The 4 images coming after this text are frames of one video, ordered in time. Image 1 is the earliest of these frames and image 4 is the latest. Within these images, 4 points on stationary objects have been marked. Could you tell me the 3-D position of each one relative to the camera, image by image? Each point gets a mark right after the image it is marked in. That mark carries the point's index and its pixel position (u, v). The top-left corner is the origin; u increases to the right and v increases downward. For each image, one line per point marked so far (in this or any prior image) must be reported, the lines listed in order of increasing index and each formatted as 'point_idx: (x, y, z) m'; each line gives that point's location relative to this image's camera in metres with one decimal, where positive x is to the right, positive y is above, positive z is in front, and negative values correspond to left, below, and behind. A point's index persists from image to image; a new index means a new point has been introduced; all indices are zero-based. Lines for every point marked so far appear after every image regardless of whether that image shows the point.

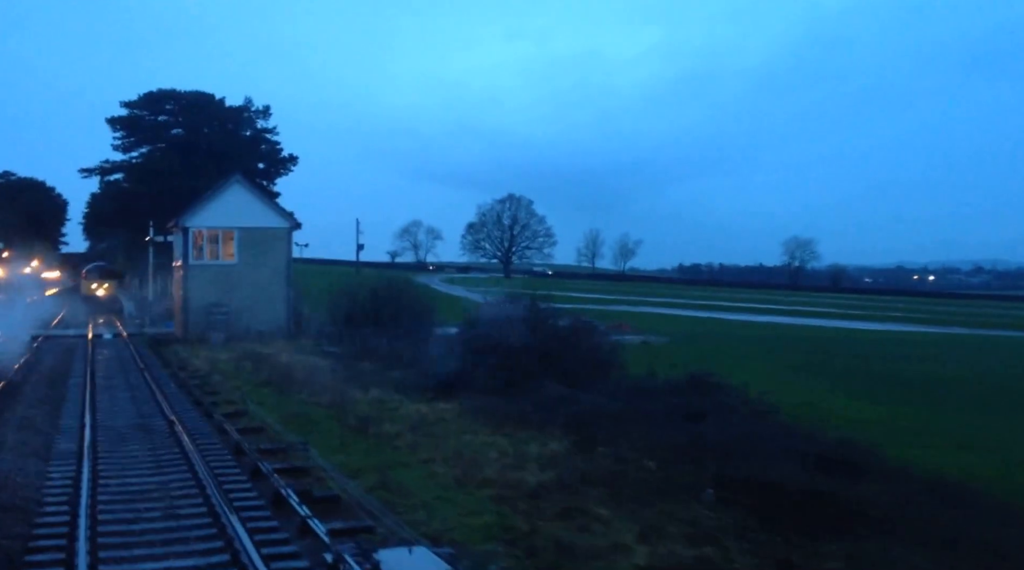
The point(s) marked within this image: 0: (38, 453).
0: (-8.0, -2.8, +15.0) m
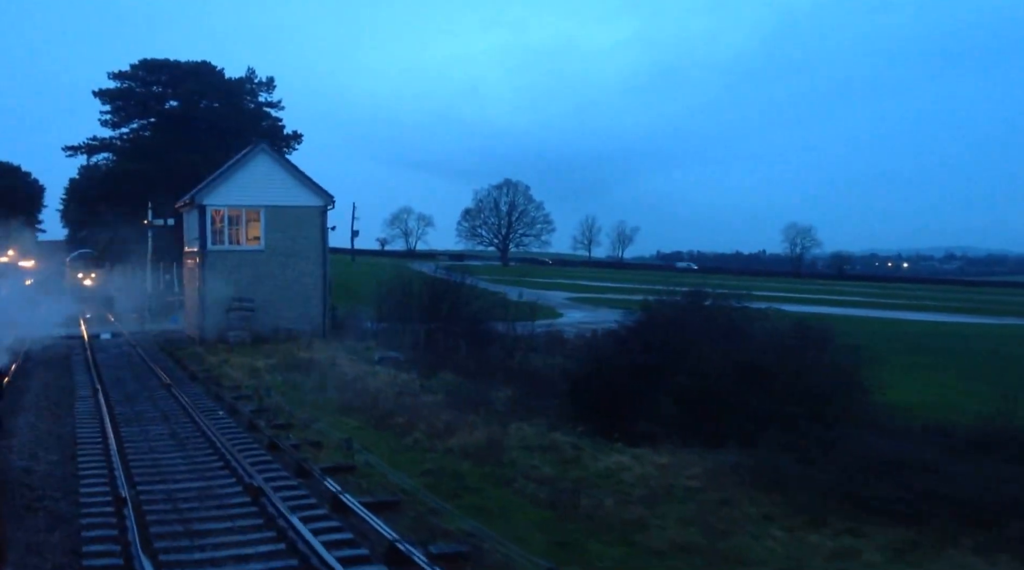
0: (-4.6, -2.8, +9.0) m
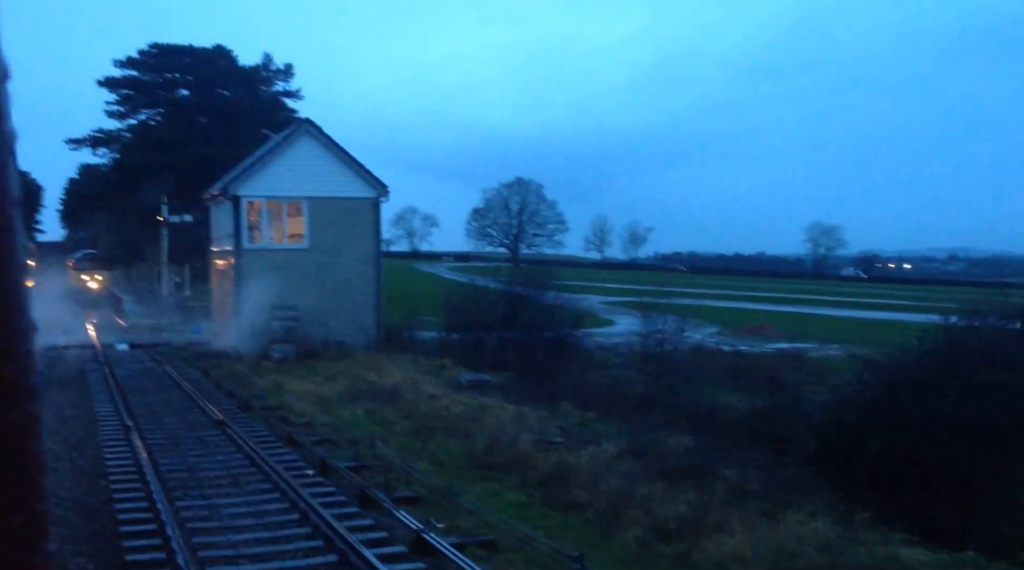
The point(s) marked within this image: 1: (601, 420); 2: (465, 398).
0: (-1.7, -2.9, +4.1) m
1: (+1.7, -2.5, +16.9) m
2: (-1.0, -2.4, +18.7) m
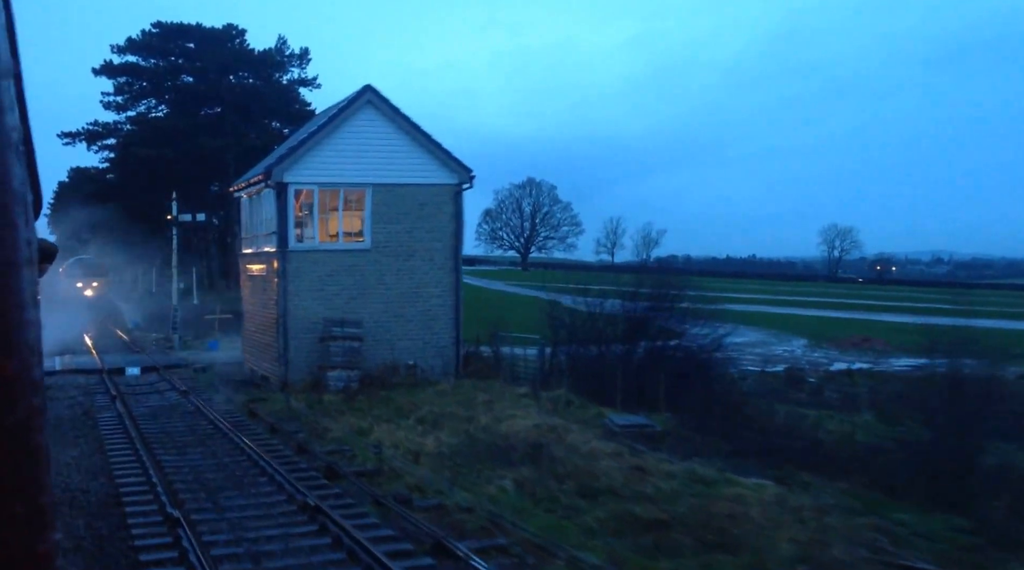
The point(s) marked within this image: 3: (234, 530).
0: (+1.5, -3.1, -1.6) m
1: (+4.7, -2.7, +11.2) m
2: (+2.0, -2.5, +13.0) m
3: (-3.4, -3.0, +11.0) m
